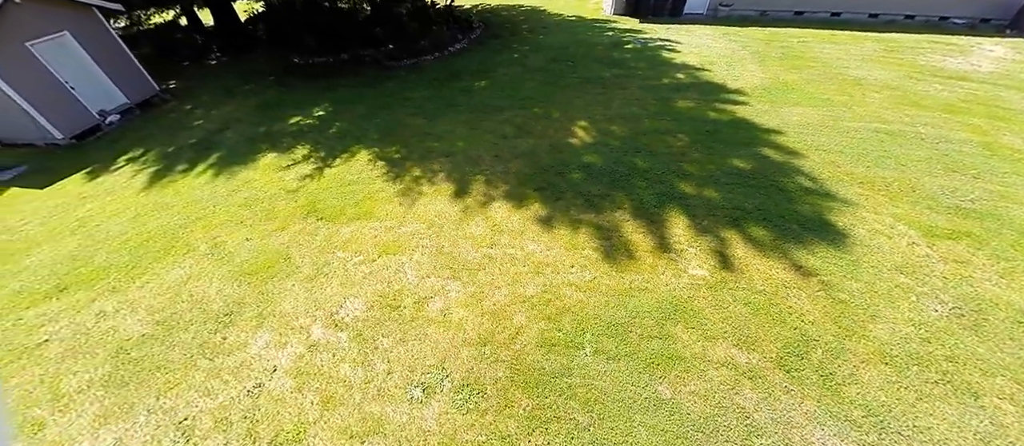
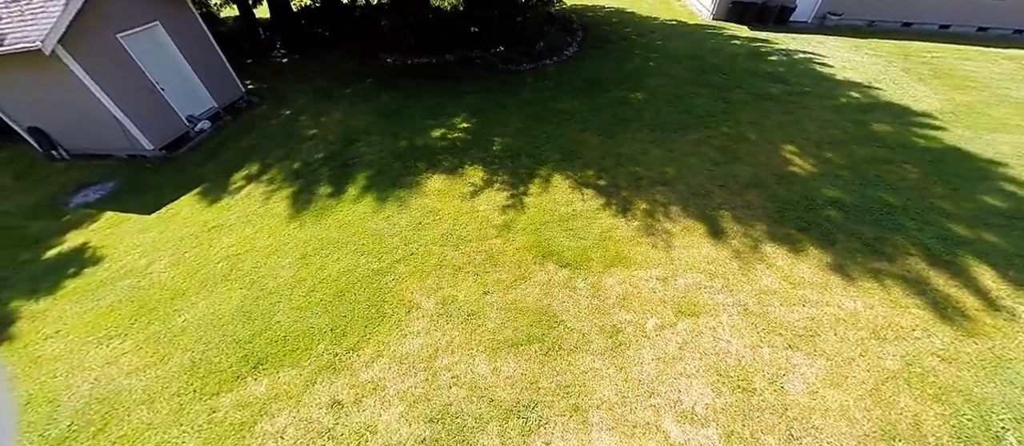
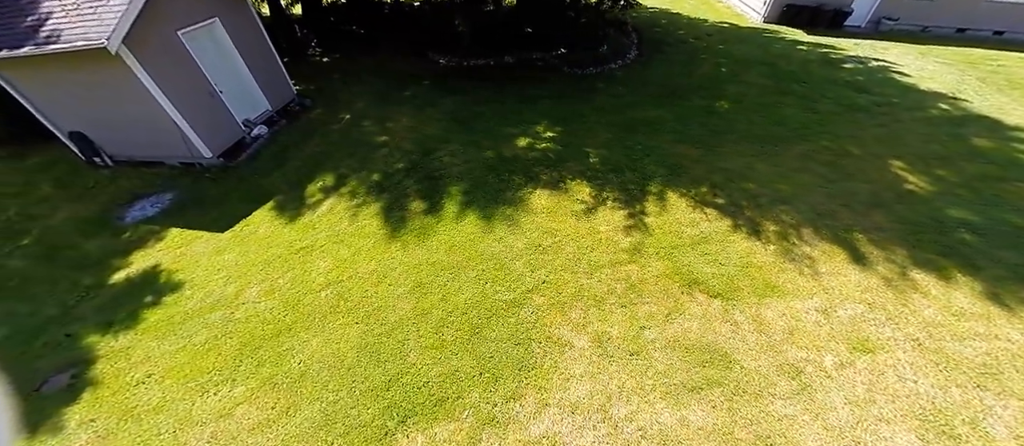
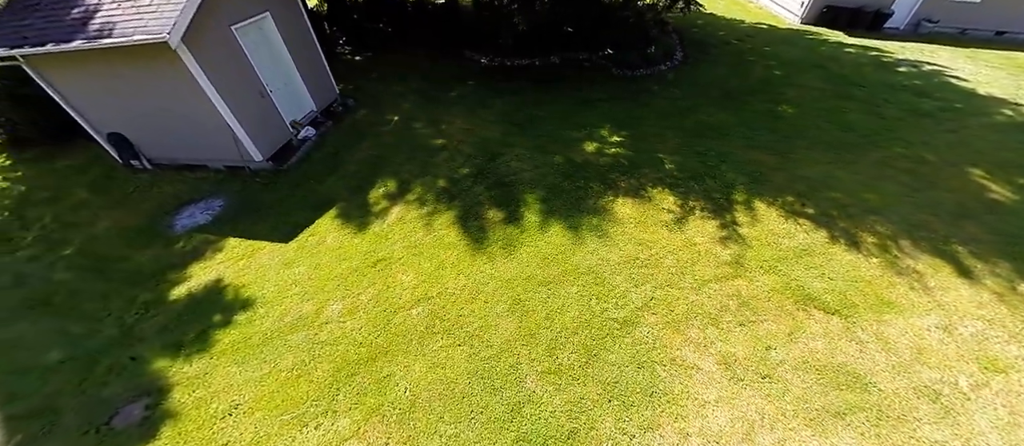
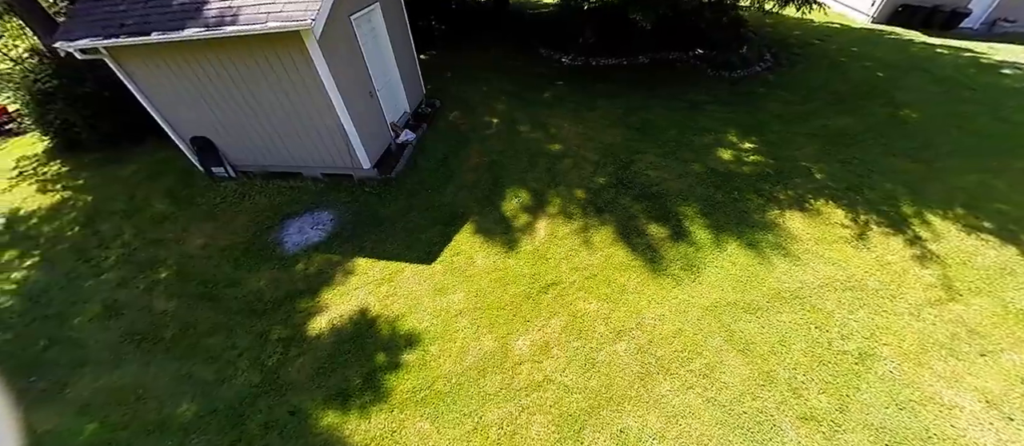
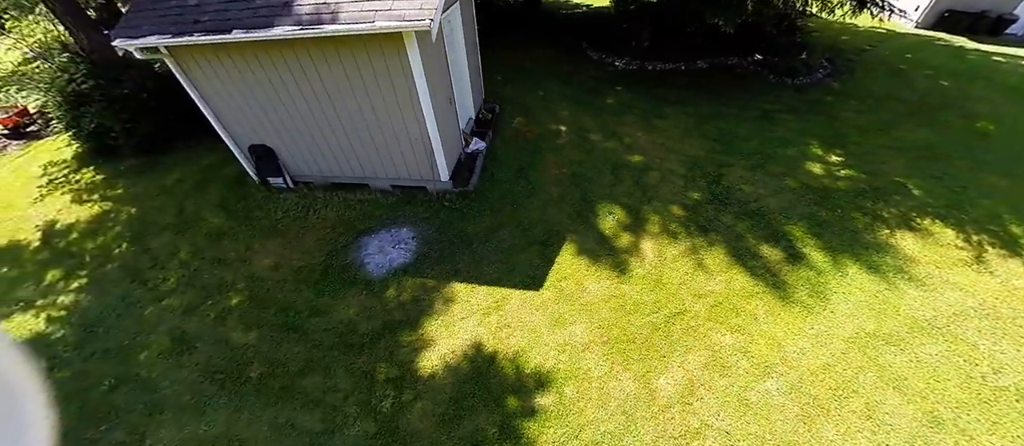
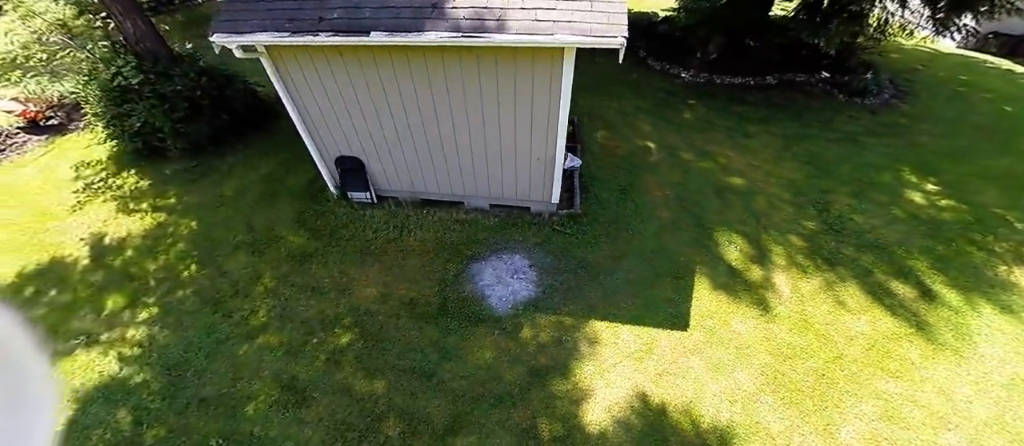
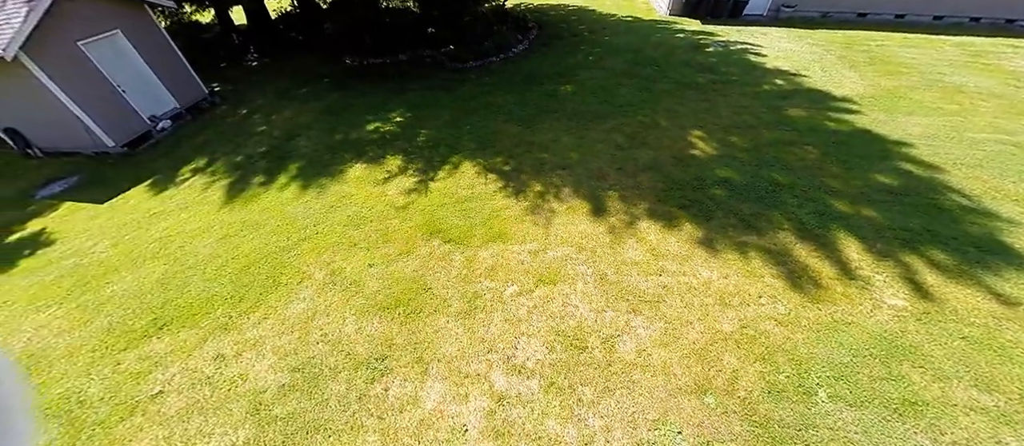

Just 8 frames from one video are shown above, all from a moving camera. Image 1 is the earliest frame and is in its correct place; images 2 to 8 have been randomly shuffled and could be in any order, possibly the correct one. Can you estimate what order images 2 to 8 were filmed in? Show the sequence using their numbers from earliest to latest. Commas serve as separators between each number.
8, 2, 3, 4, 5, 6, 7
